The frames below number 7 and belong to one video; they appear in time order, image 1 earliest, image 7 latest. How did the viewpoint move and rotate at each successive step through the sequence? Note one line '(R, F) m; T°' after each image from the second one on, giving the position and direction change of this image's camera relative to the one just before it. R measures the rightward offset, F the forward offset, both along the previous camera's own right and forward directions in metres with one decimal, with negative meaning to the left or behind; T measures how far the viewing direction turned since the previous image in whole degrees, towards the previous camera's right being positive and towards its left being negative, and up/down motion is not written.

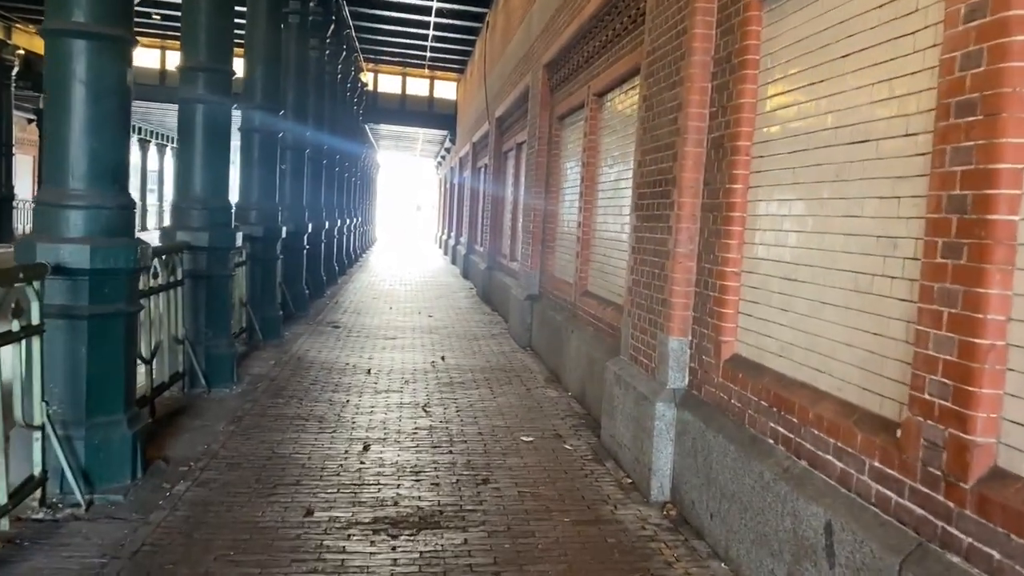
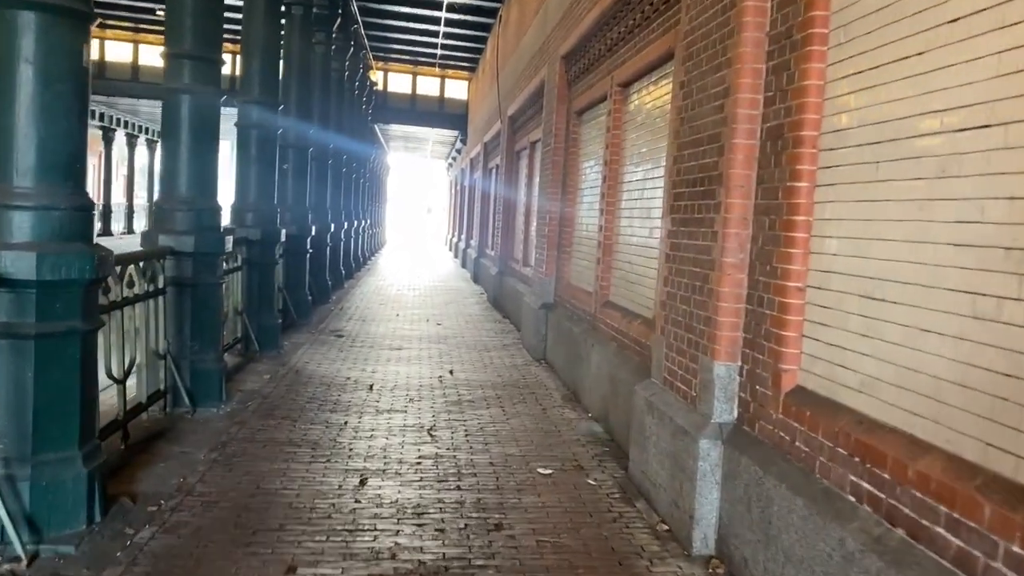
(0.0, +0.6) m; -1°
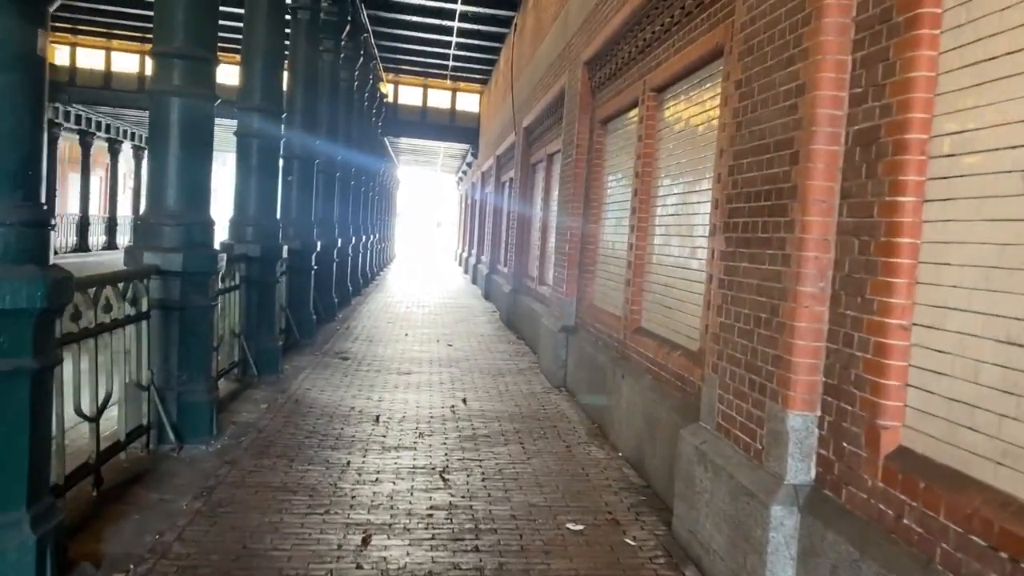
(-0.1, +0.6) m; -1°
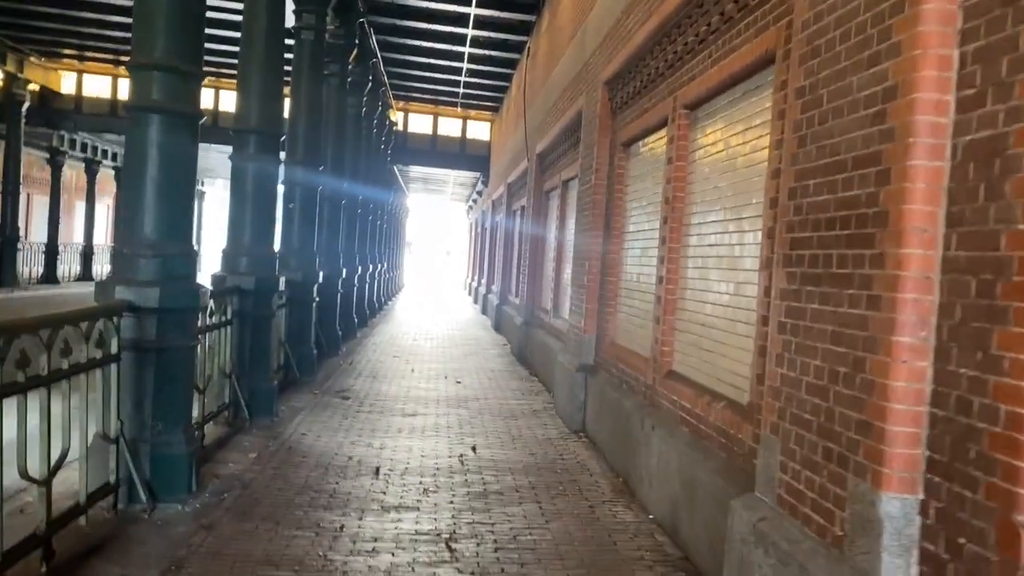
(0.0, +0.6) m; -1°
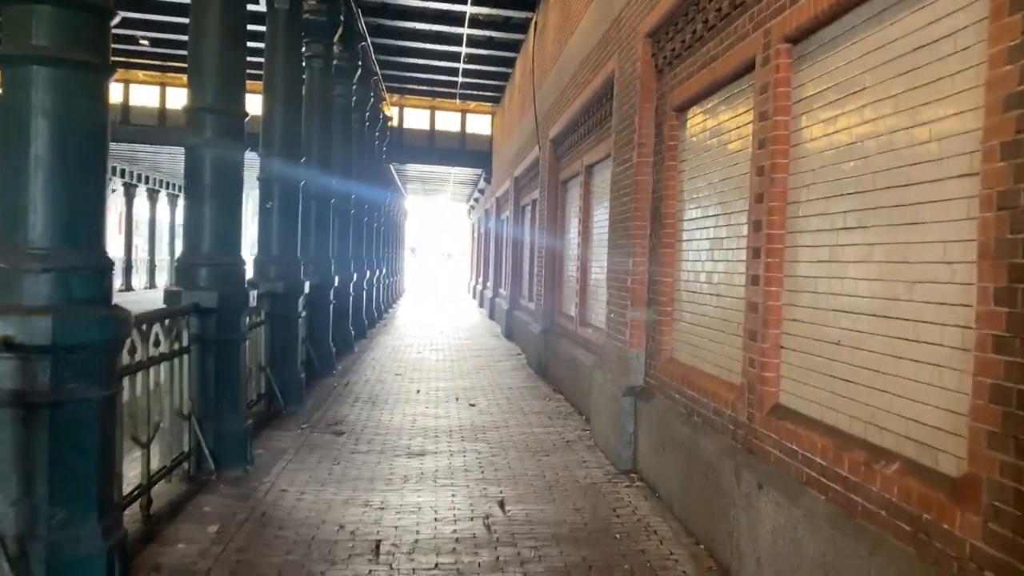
(-0.2, +1.4) m; 0°
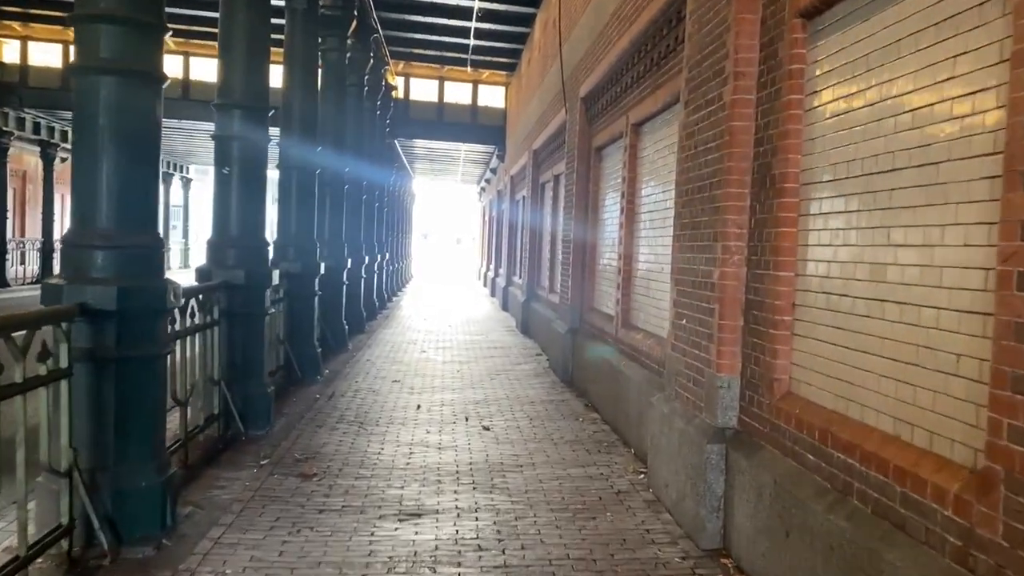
(-0.1, +1.8) m; -1°
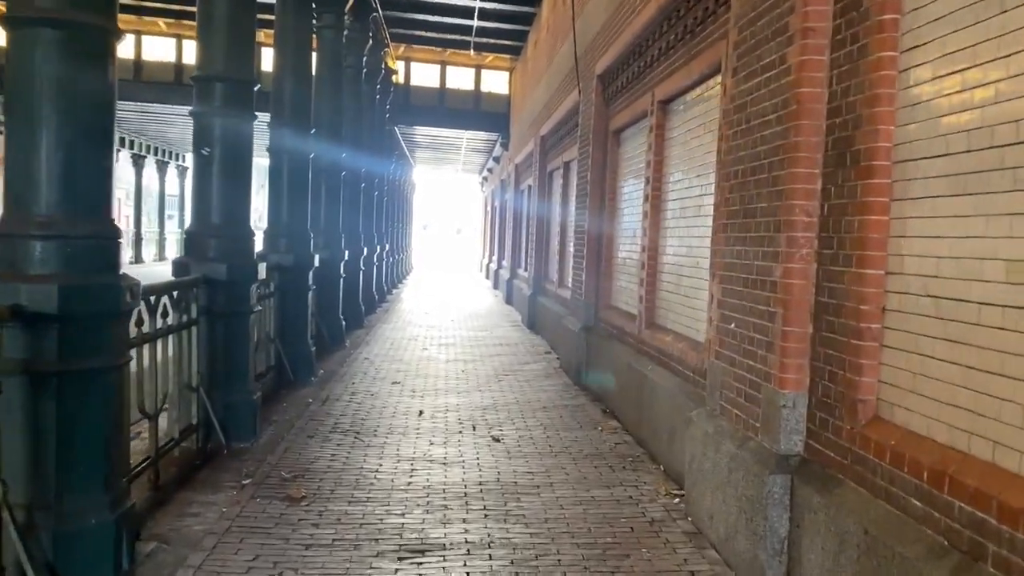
(-0.1, +0.7) m; 0°
